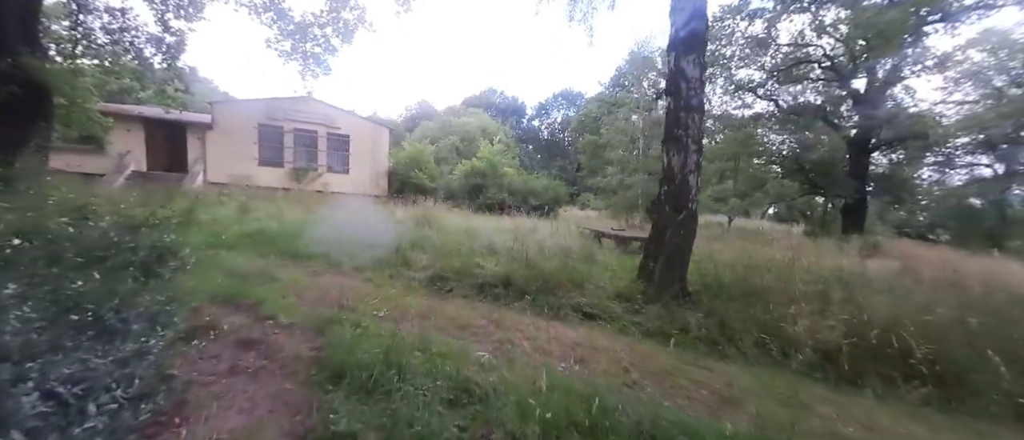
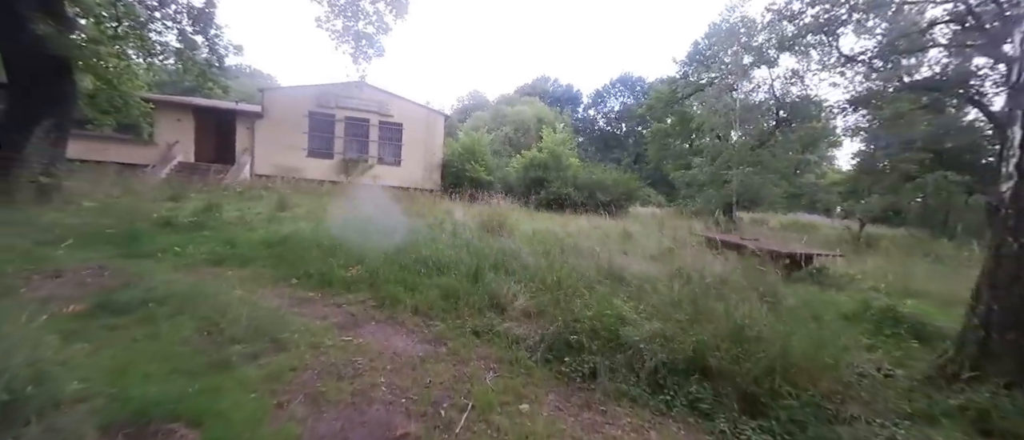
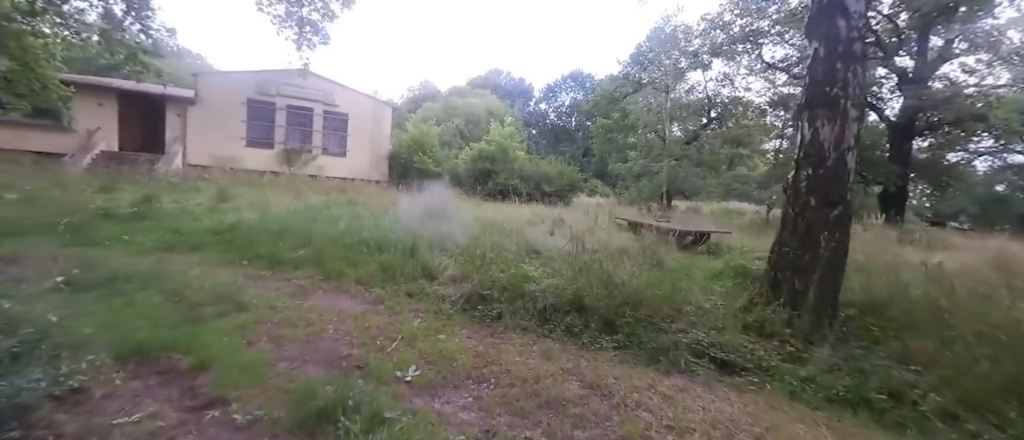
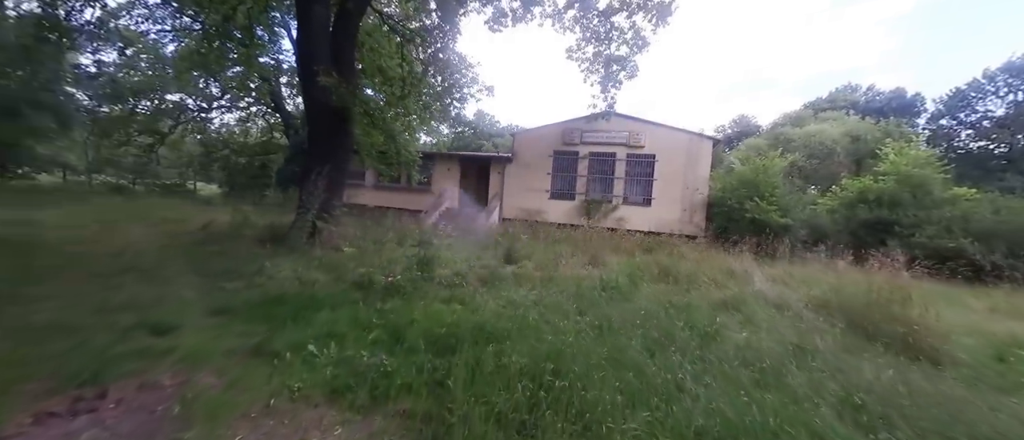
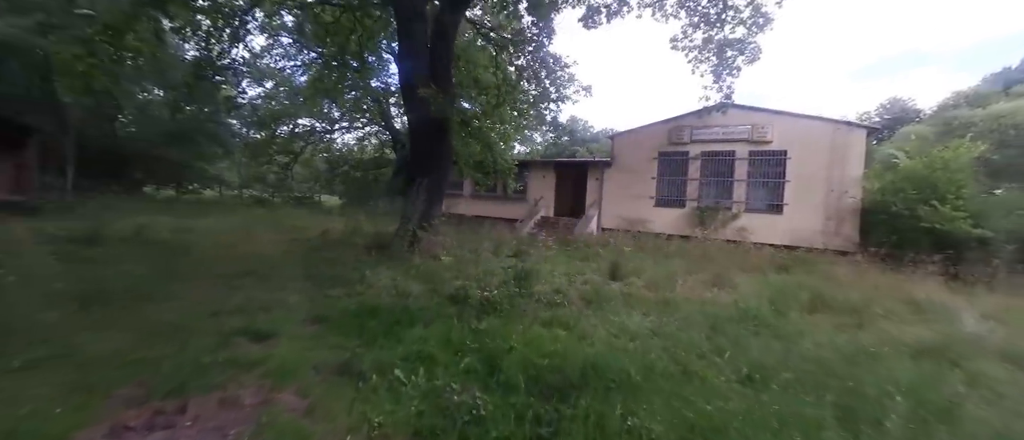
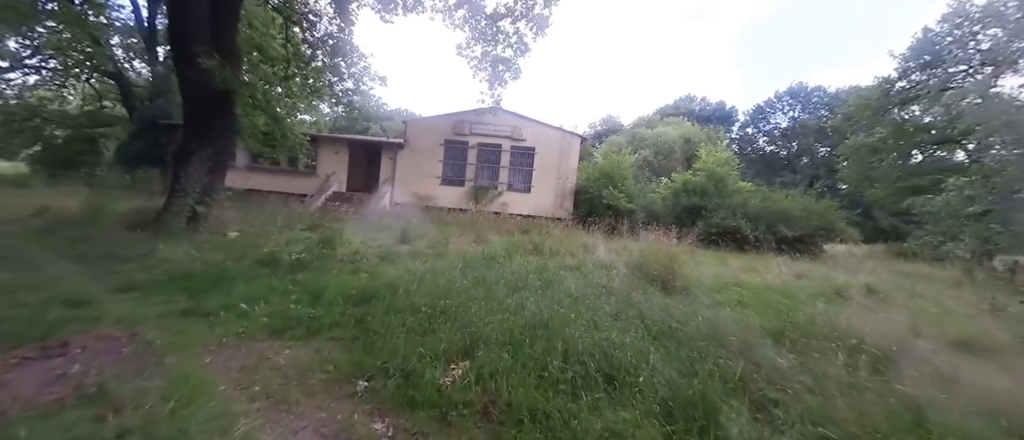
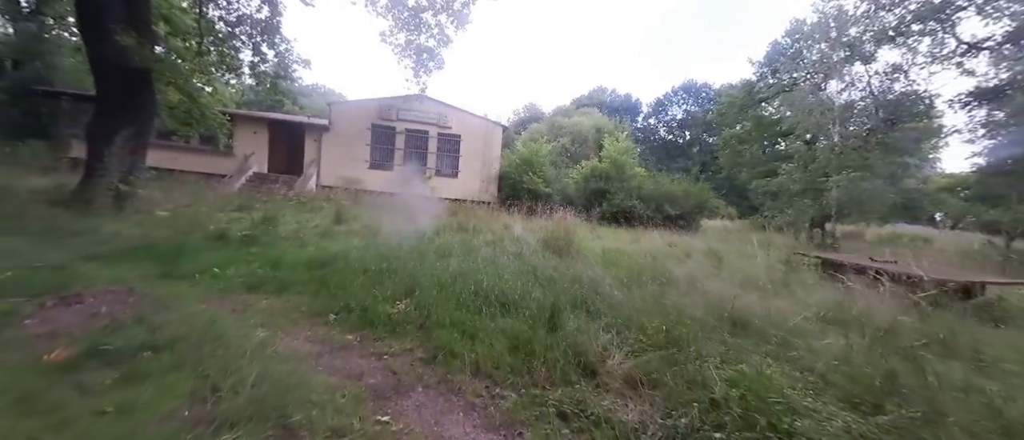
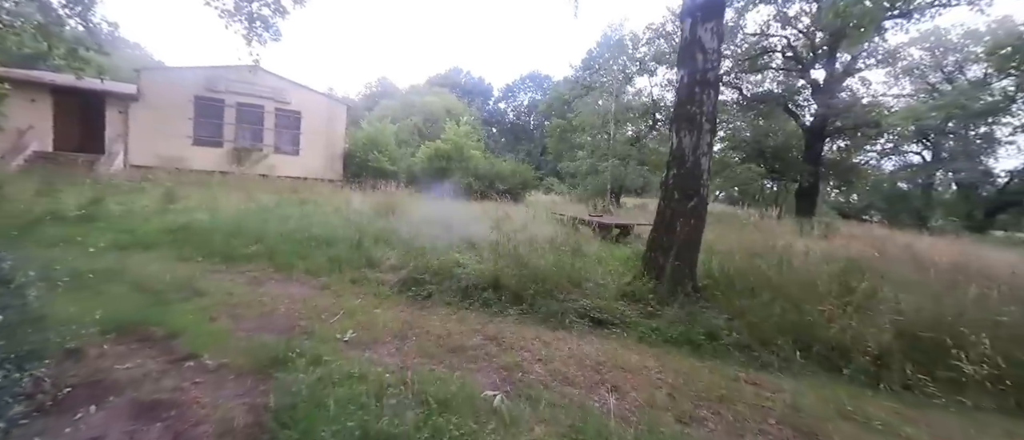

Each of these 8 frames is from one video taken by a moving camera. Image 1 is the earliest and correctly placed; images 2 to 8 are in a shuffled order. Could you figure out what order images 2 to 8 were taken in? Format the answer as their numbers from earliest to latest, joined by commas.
8, 3, 2, 7, 6, 4, 5
